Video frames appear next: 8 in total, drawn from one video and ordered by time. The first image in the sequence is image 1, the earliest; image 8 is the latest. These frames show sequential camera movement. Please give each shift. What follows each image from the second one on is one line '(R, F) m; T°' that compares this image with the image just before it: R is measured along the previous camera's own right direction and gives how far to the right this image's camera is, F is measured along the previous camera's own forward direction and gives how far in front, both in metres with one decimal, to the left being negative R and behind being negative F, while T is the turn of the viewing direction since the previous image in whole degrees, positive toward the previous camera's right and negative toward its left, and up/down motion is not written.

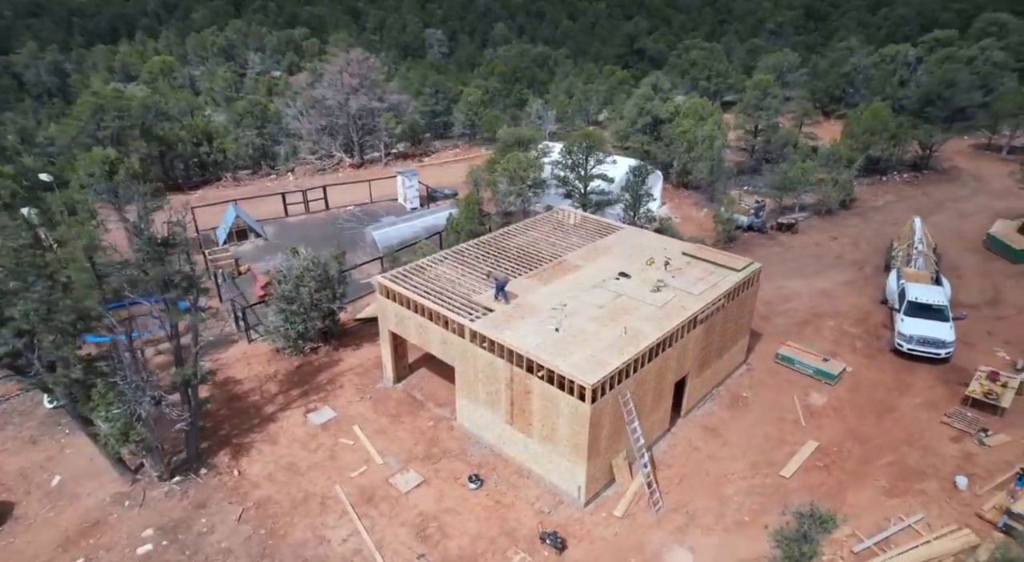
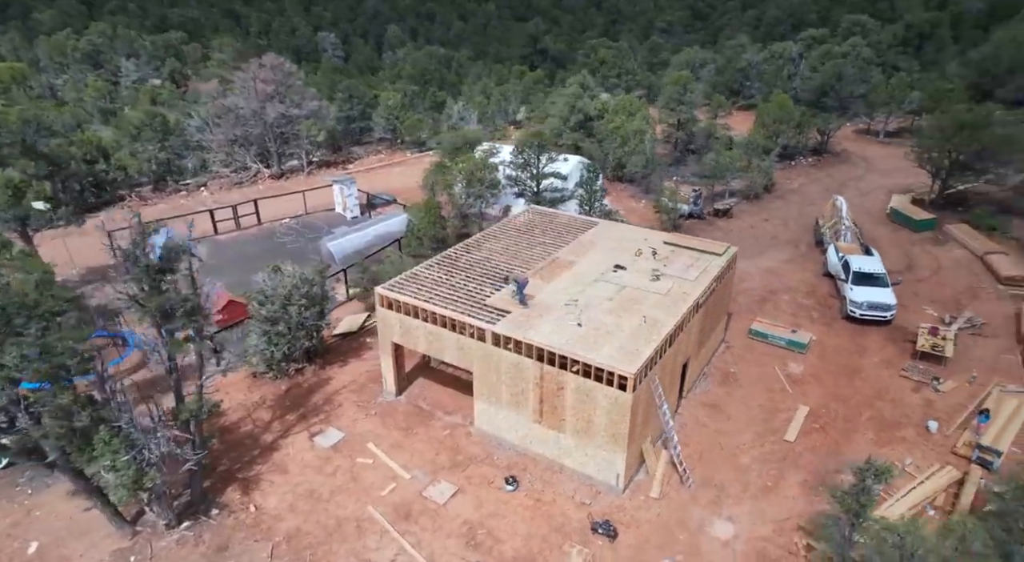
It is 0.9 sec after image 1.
(-3.0, +0.1) m; +10°
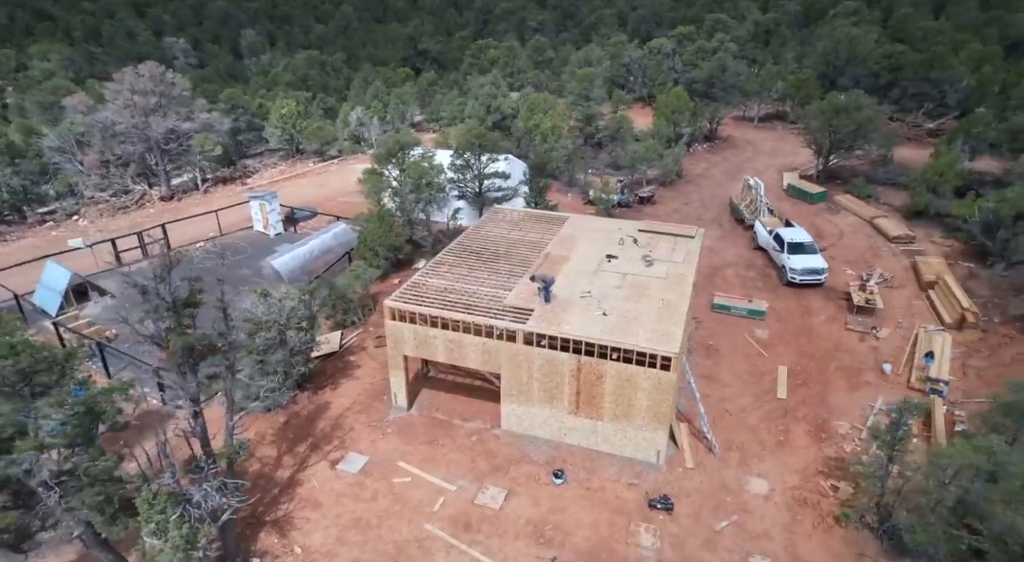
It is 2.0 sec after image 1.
(-3.9, +0.3) m; +12°
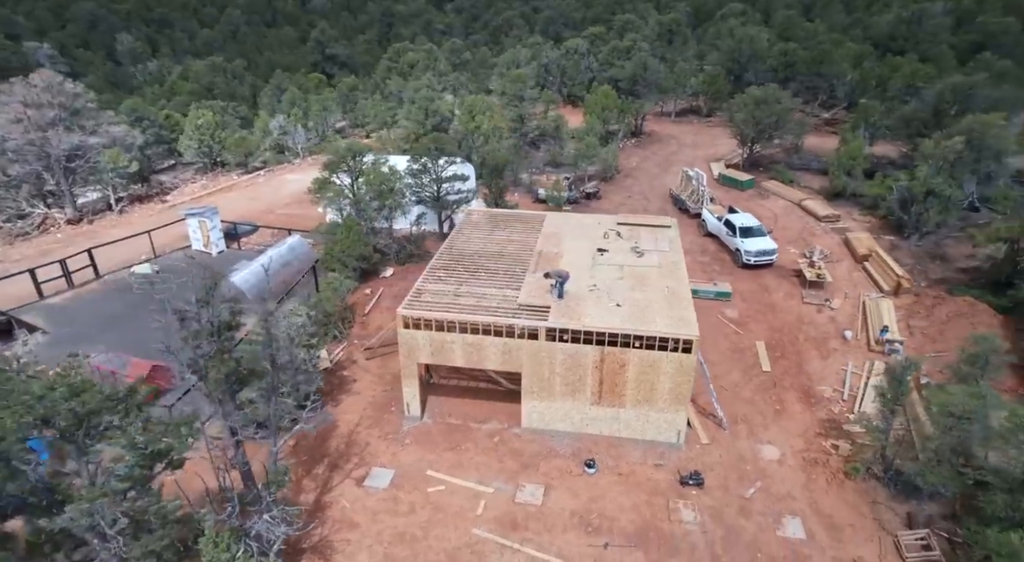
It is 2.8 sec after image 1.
(-2.9, +0.1) m; +9°
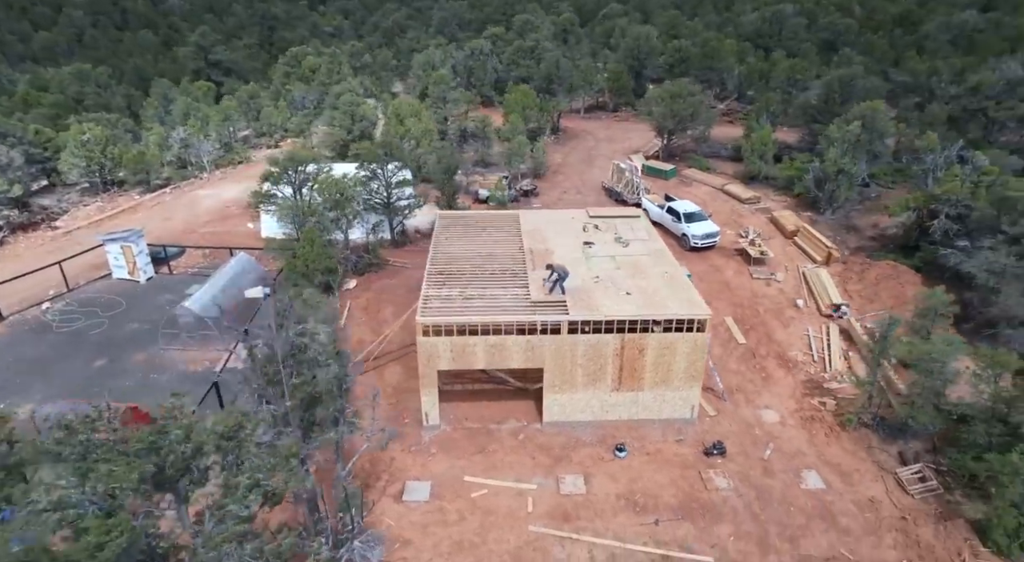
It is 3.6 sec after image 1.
(-3.4, +0.2) m; +11°
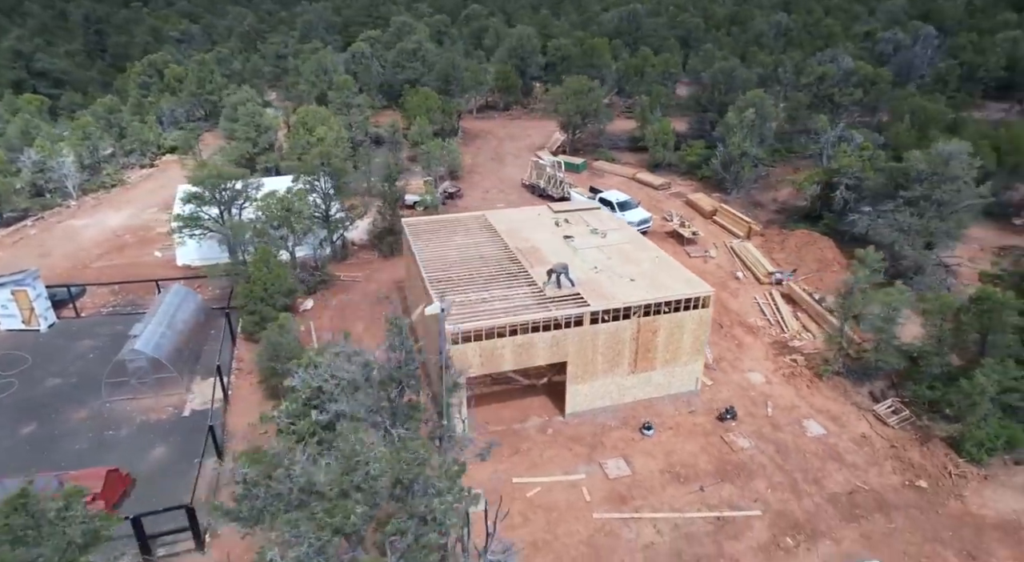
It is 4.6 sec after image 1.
(-4.2, +0.4) m; +13°
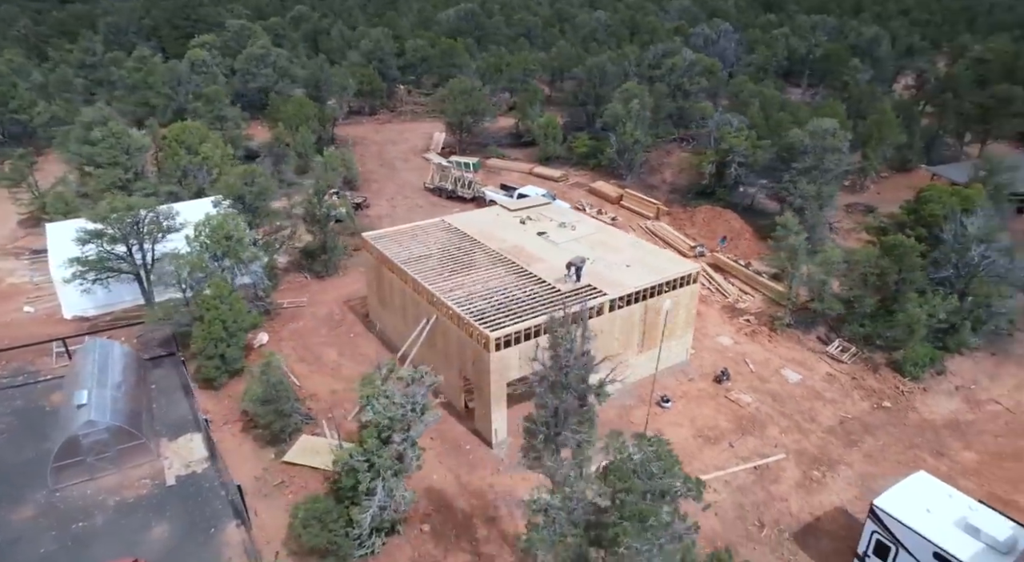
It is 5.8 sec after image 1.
(-5.1, +0.6) m; +16°
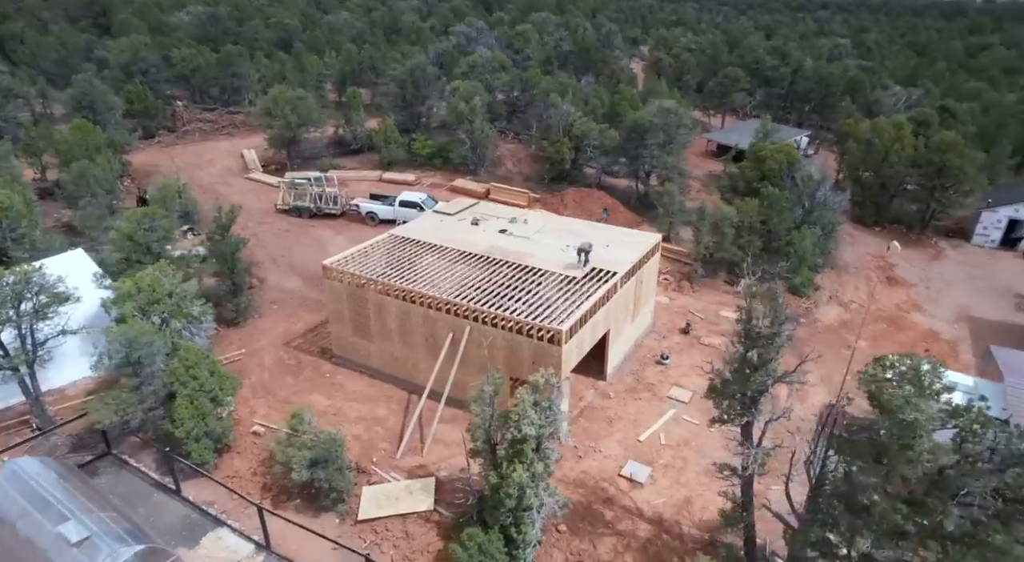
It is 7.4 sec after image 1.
(-7.7, +1.5) m; +24°
